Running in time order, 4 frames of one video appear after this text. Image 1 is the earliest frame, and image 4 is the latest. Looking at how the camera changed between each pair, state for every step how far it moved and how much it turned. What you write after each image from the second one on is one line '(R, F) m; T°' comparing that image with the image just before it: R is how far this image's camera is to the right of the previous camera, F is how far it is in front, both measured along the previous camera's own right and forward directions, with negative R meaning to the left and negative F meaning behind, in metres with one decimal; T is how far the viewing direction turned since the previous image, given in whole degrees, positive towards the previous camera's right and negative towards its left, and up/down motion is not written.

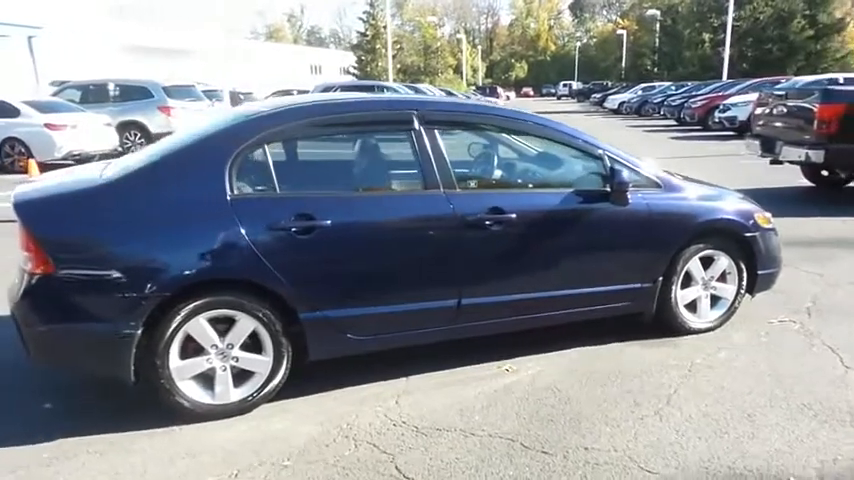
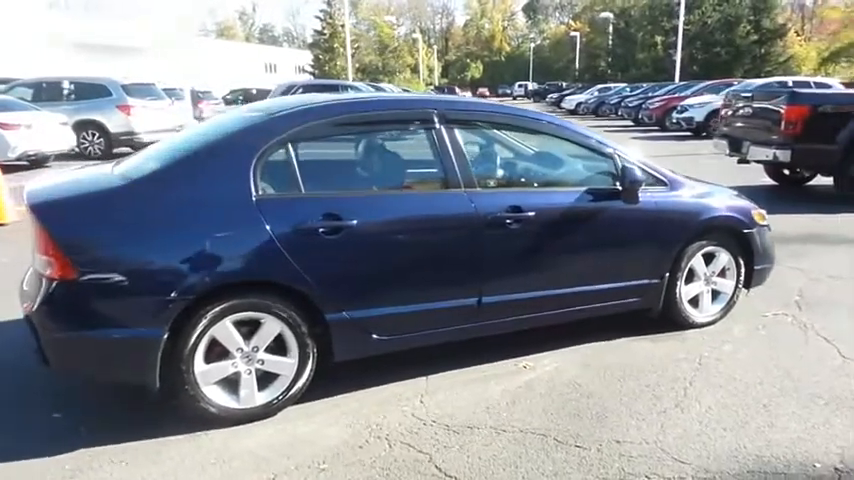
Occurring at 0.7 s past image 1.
(-0.4, 0.0) m; +4°
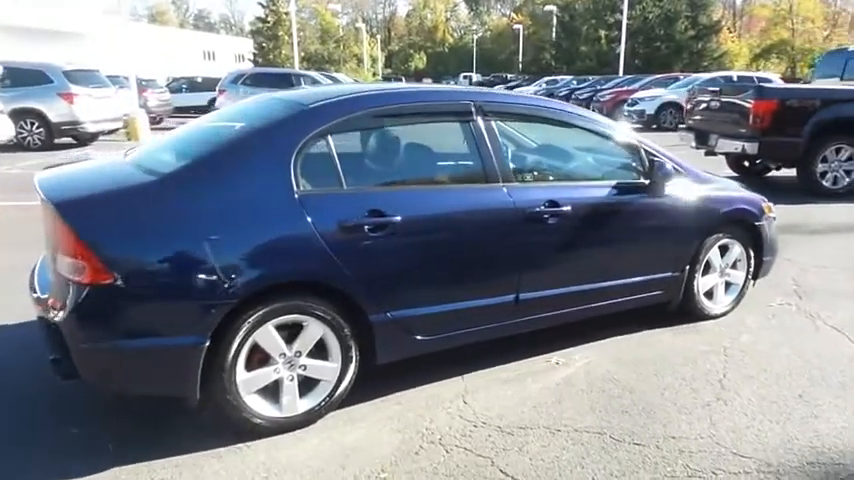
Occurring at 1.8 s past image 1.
(-0.5, +0.1) m; +5°
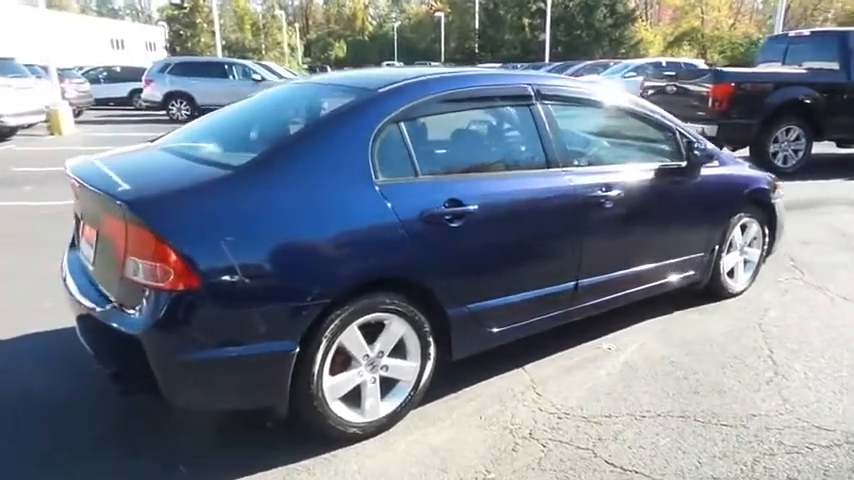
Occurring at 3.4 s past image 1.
(-0.8, +0.2) m; +6°
